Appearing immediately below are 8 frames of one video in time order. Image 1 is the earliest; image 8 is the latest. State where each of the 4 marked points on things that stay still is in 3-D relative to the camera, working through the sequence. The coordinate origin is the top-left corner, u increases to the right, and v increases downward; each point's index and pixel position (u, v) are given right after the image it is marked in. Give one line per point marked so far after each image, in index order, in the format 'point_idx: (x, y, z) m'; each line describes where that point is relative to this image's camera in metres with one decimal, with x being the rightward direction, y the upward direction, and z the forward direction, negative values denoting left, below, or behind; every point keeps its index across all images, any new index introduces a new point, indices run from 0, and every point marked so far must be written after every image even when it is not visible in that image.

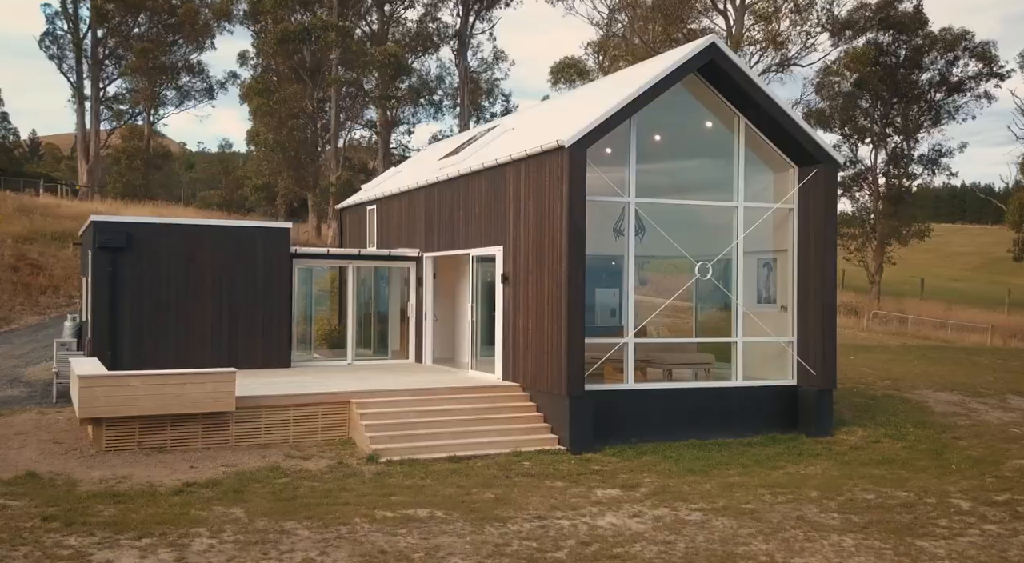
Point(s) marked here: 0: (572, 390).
0: (+0.7, -1.4, +10.9) m
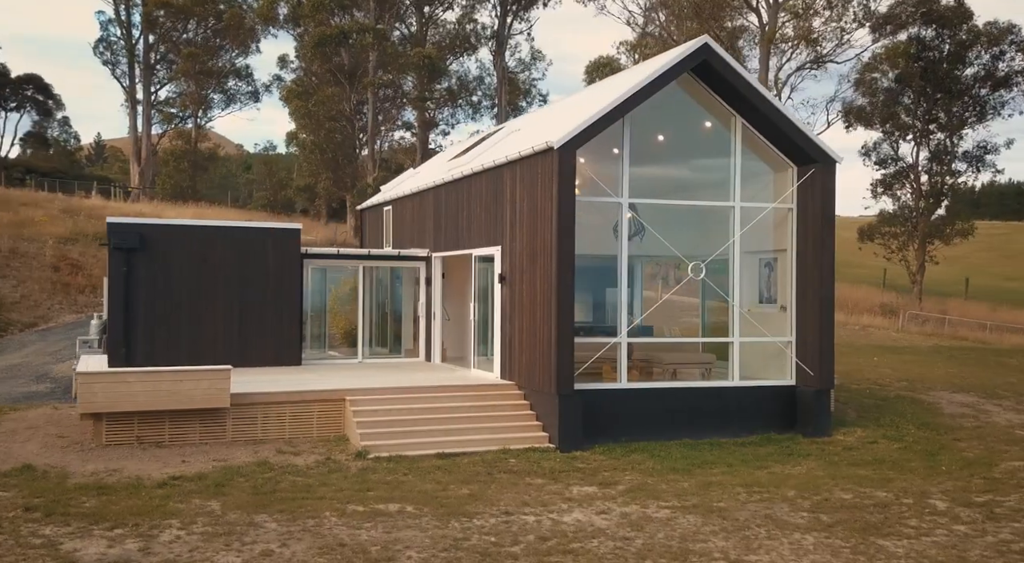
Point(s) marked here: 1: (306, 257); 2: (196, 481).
0: (+0.6, -1.4, +10.9) m
1: (-4.1, +0.5, +17.2) m
2: (-3.2, -2.0, +8.6) m
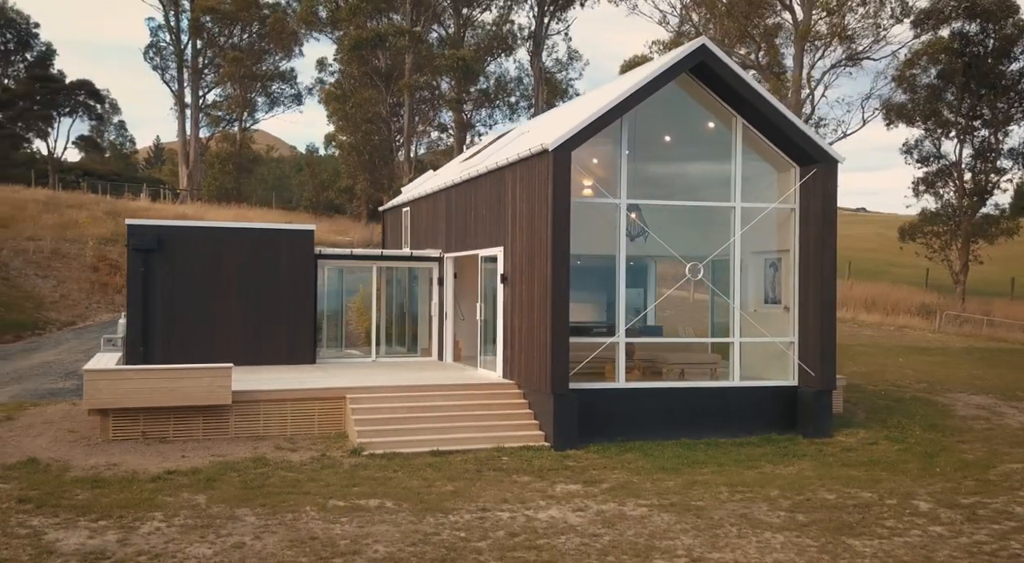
0: (+0.6, -1.4, +11.0) m
1: (-3.9, +0.5, +17.5) m
2: (-3.4, -2.0, +8.8) m
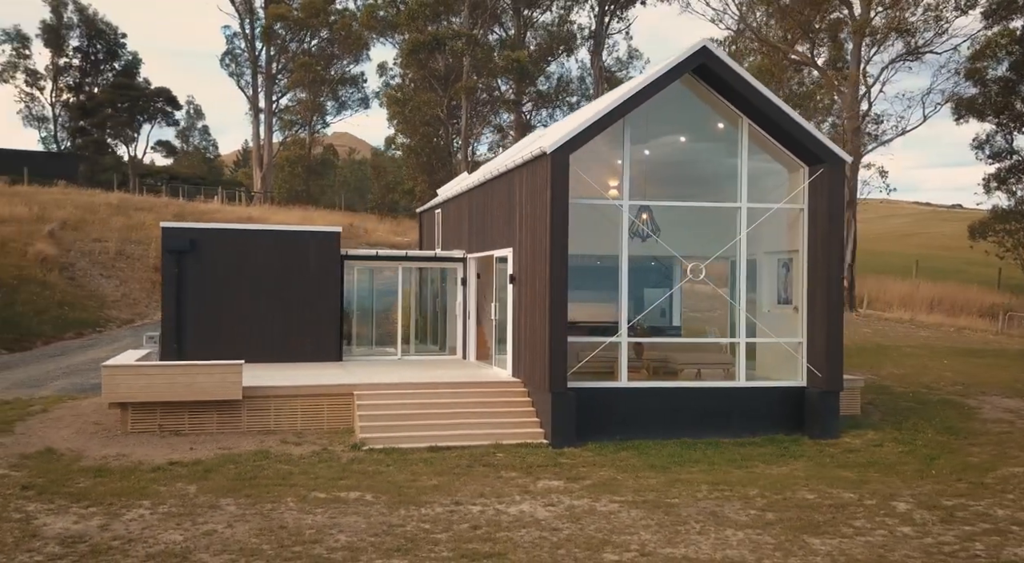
0: (+0.5, -1.4, +11.1) m
1: (-3.5, +0.5, +17.8) m
2: (-3.5, -2.0, +9.2) m
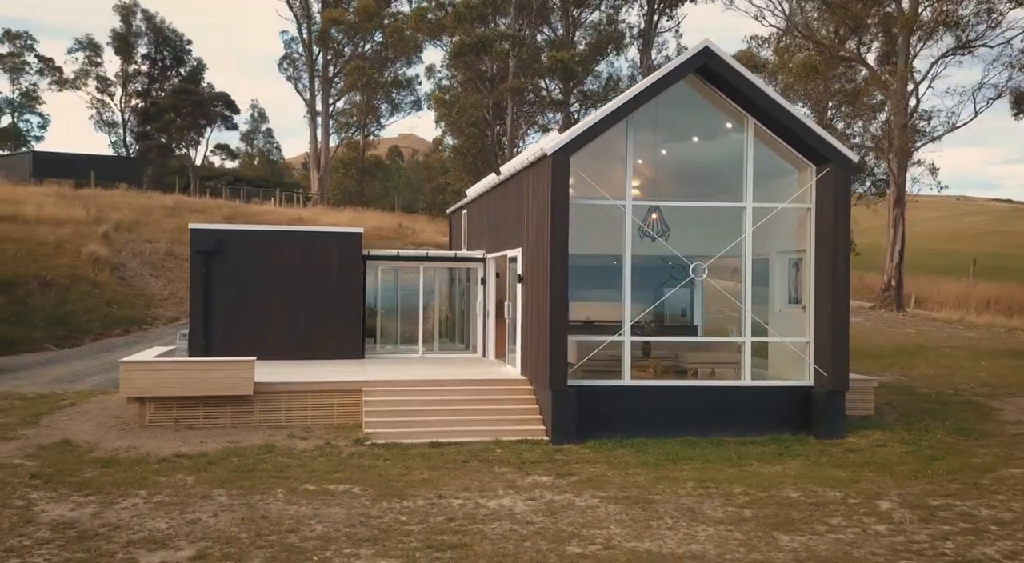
0: (+0.6, -1.4, +11.2) m
1: (-3.2, +0.5, +18.1) m
2: (-3.6, -2.0, +9.5) m
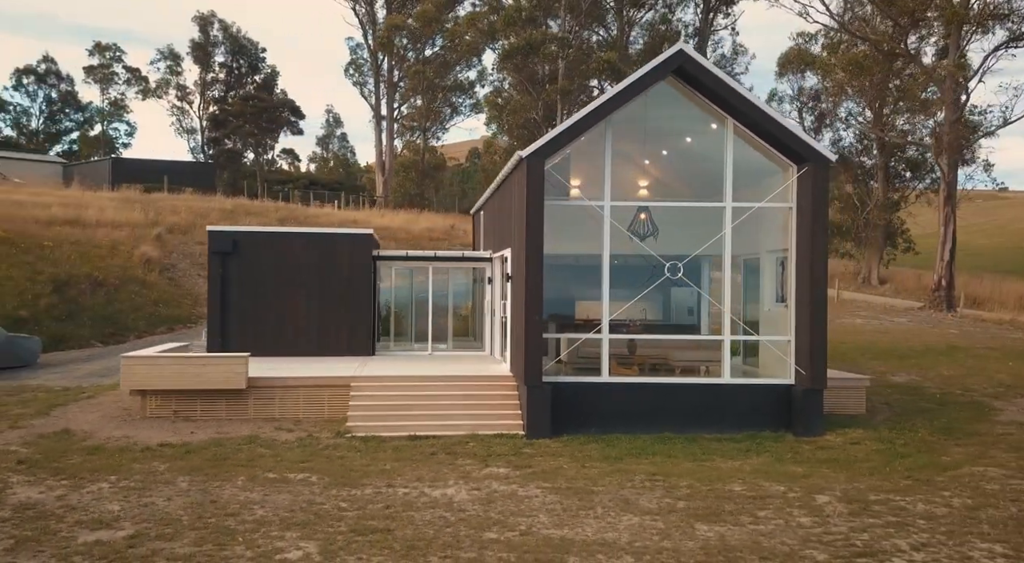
0: (+0.3, -1.3, +11.5) m
1: (-3.1, +0.5, +18.6) m
2: (-4.0, -2.0, +10.0) m
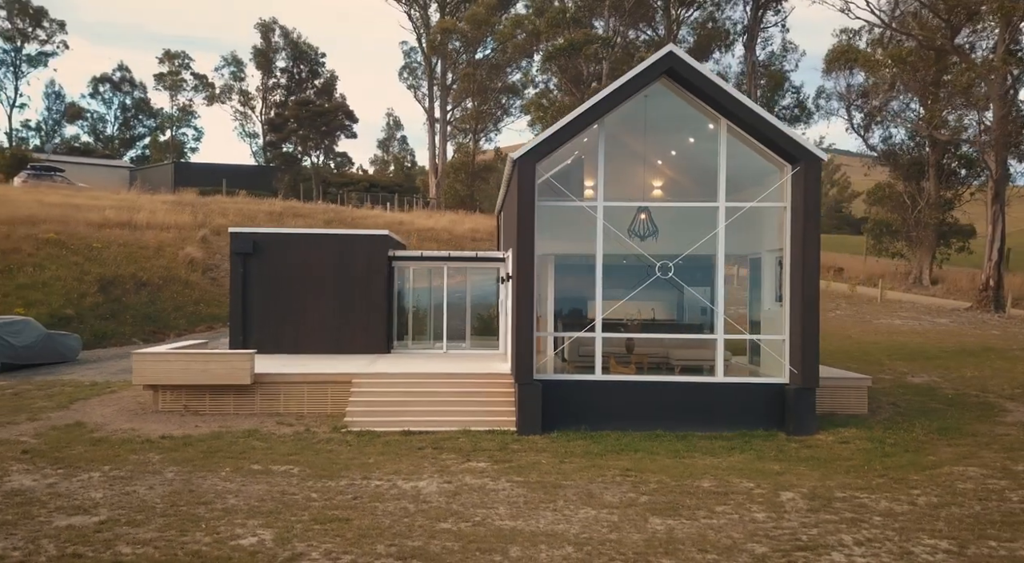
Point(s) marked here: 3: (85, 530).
0: (+0.1, -1.3, +11.7) m
1: (-2.9, +0.6, +18.9) m
2: (-4.1, -2.0, +10.4) m
3: (-3.0, -1.7, +5.9) m
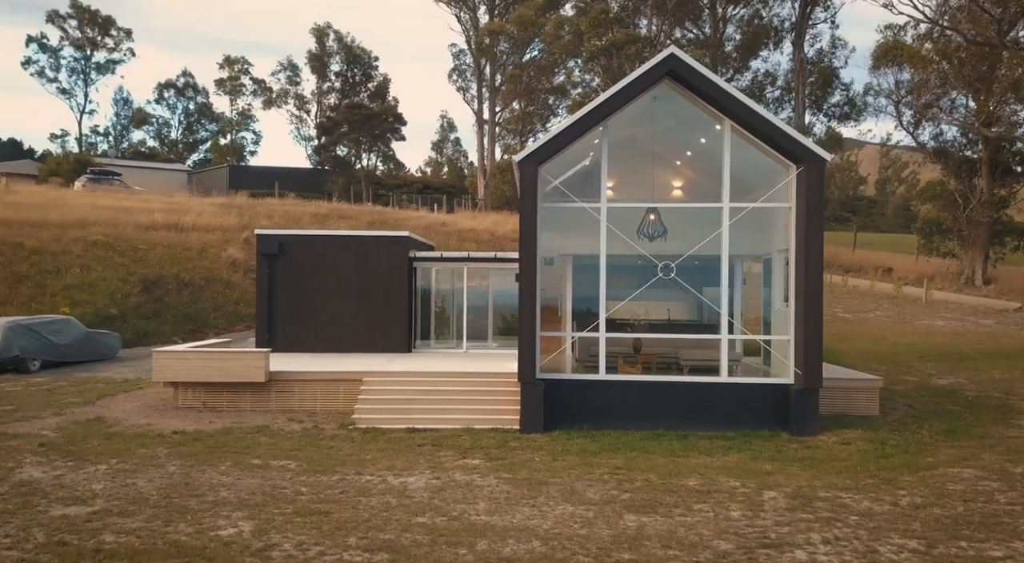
0: (+0.2, -1.3, +11.8) m
1: (-2.5, +0.6, +19.2) m
2: (-4.2, -2.0, +10.7) m
3: (-3.2, -1.8, +6.2) m
